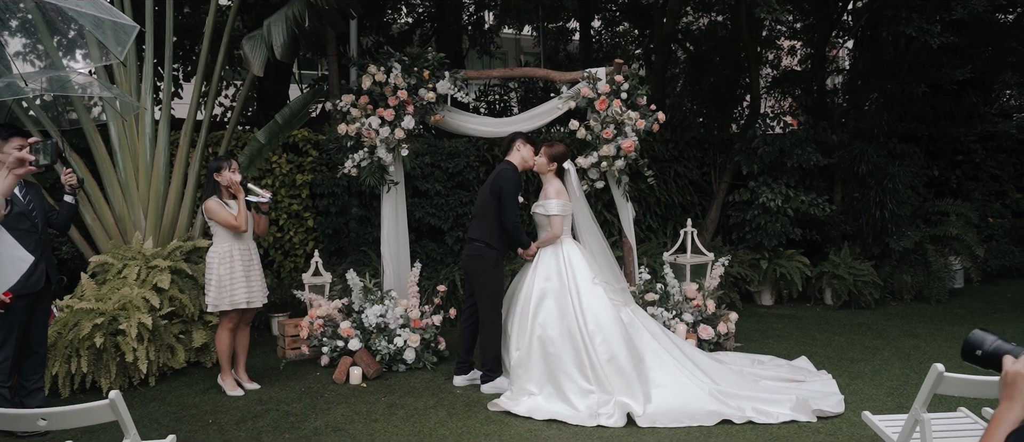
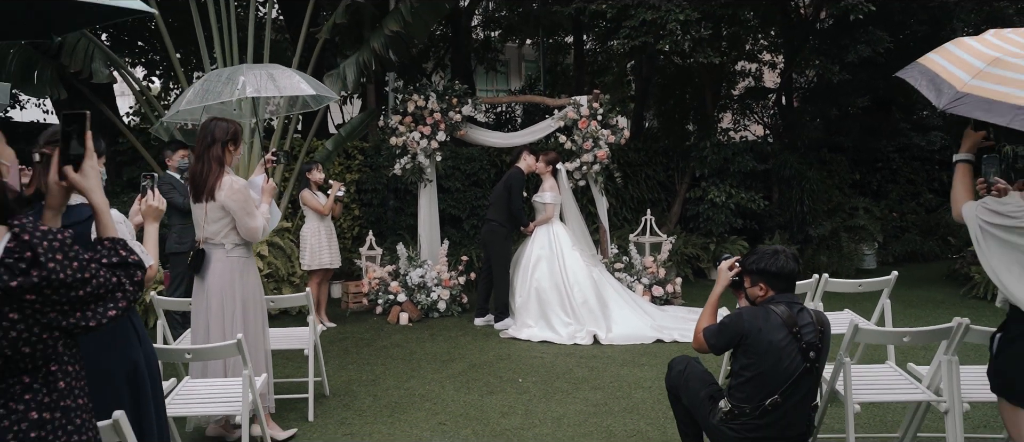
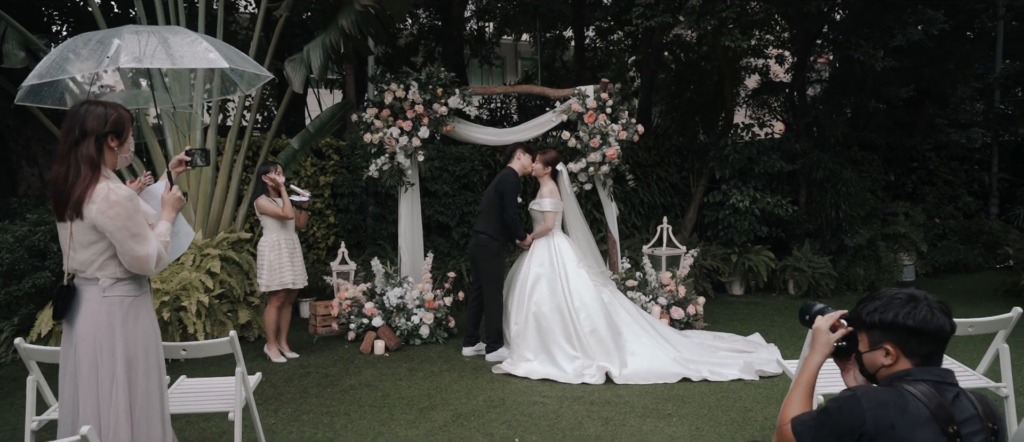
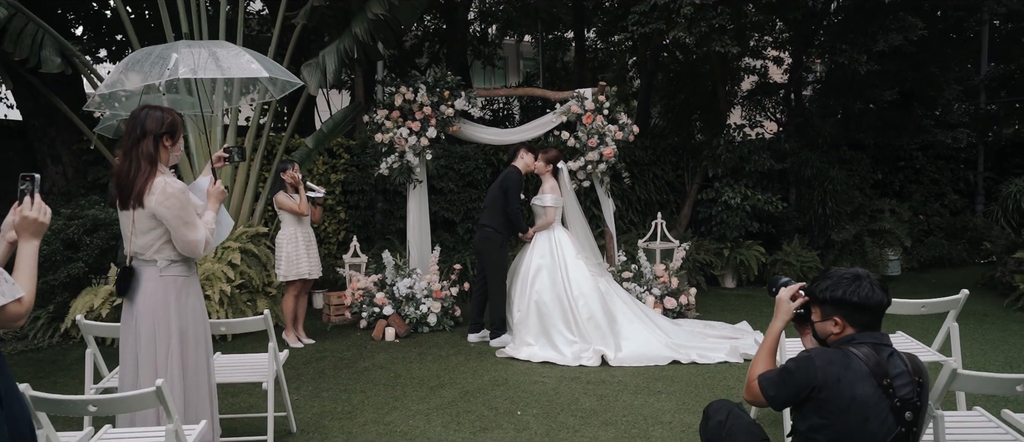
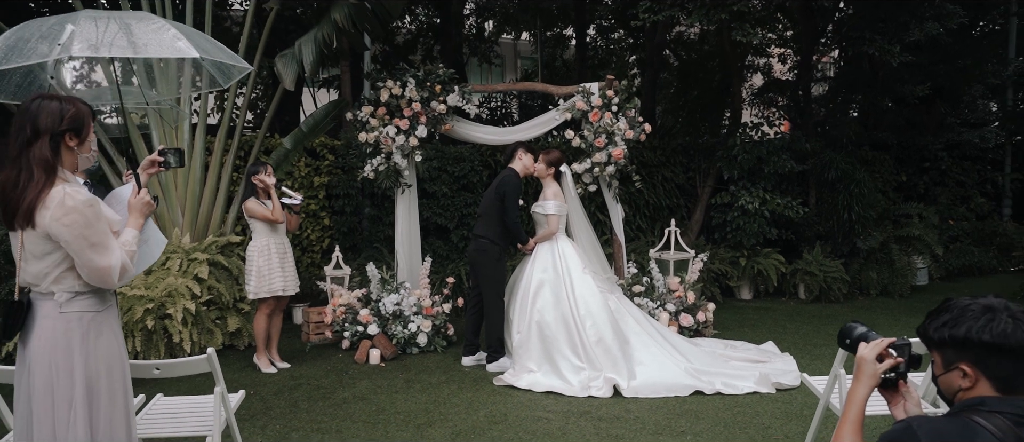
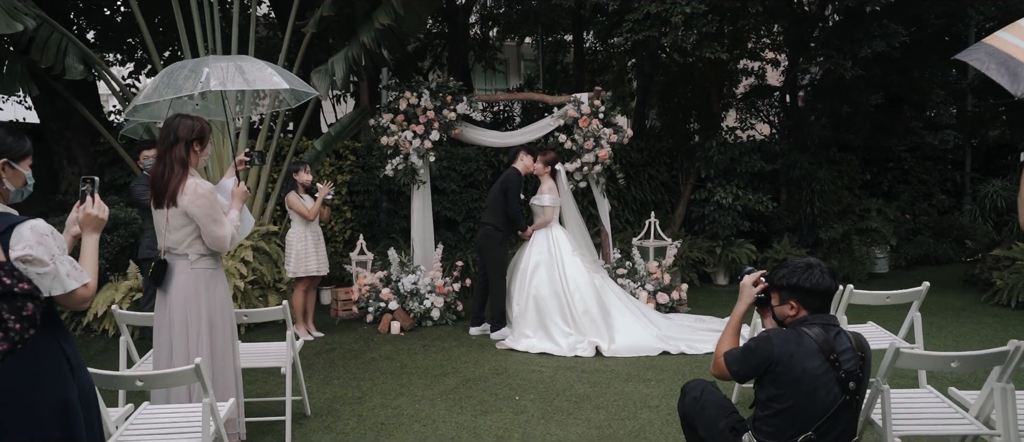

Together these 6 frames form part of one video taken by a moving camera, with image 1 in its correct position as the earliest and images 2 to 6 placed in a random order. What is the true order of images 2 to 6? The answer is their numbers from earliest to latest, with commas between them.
5, 3, 4, 6, 2
